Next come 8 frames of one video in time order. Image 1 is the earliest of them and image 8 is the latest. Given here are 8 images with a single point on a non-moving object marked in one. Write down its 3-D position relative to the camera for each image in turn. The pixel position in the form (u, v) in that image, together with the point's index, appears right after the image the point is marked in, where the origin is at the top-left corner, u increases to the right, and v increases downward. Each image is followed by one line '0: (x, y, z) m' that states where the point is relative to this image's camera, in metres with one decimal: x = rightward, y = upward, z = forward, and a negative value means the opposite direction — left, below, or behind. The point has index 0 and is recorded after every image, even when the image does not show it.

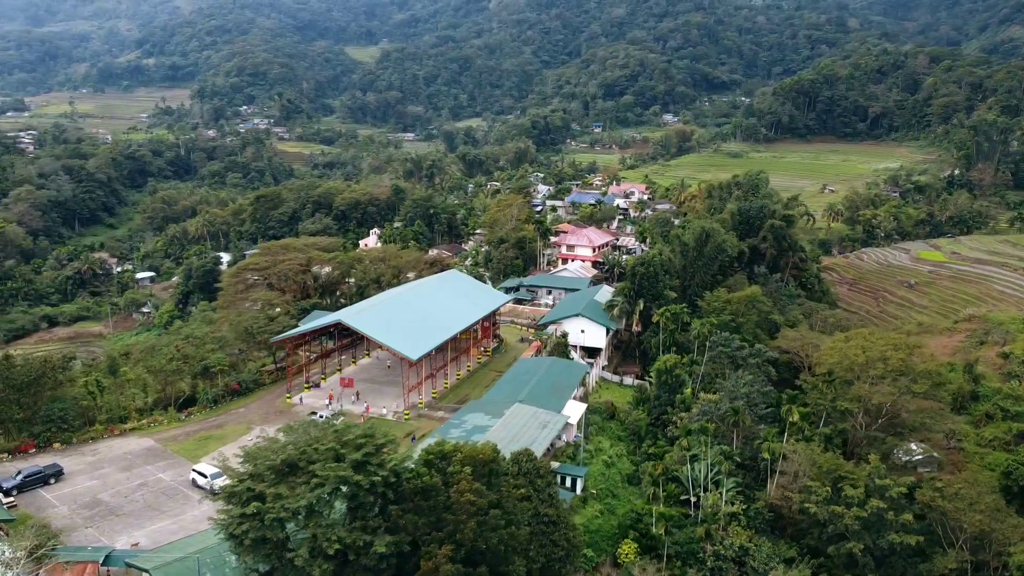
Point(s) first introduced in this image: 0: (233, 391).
0: (-6.3, -2.3, +18.0) m
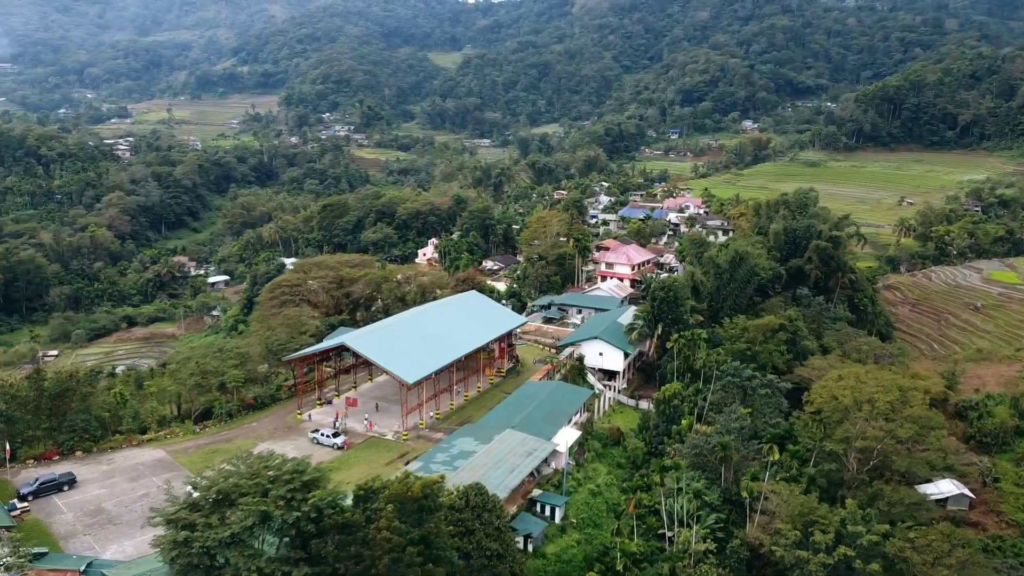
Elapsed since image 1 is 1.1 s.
0: (-6.3, -2.8, +19.0) m
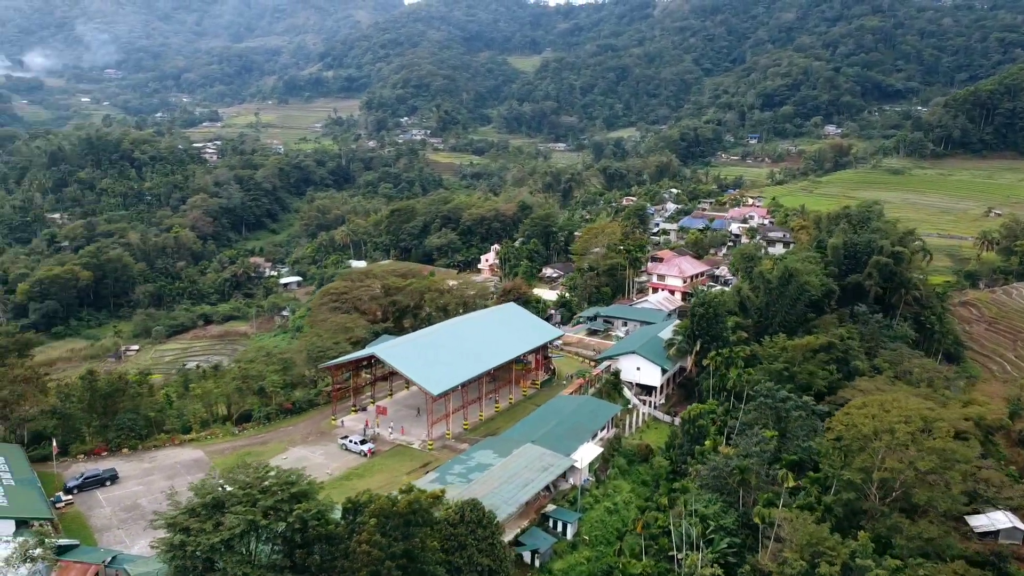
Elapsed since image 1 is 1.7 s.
0: (-5.6, -3.0, +19.9) m
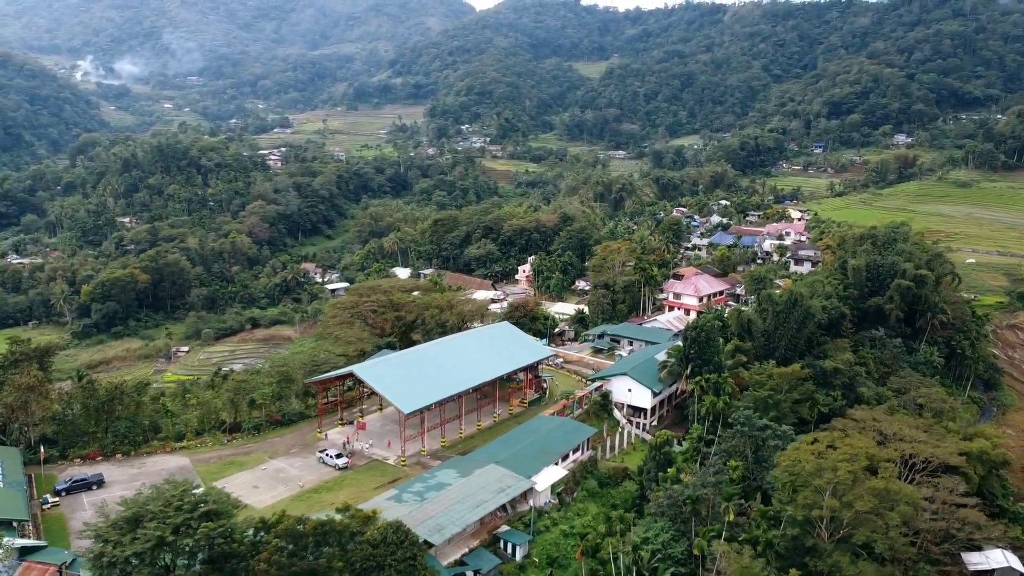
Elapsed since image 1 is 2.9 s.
0: (-6.1, -3.4, +20.9) m
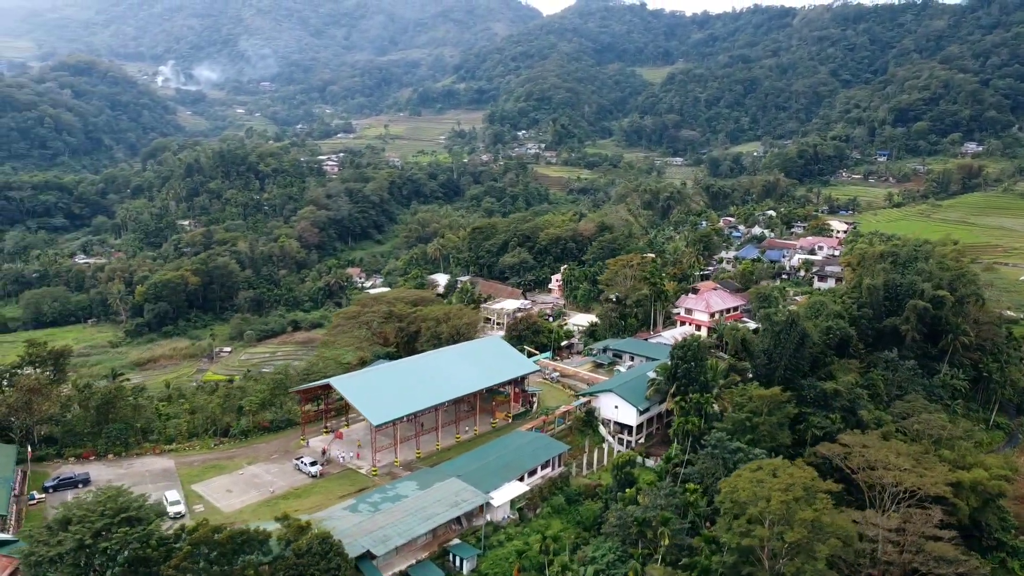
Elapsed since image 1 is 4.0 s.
0: (-6.7, -3.8, +21.8) m
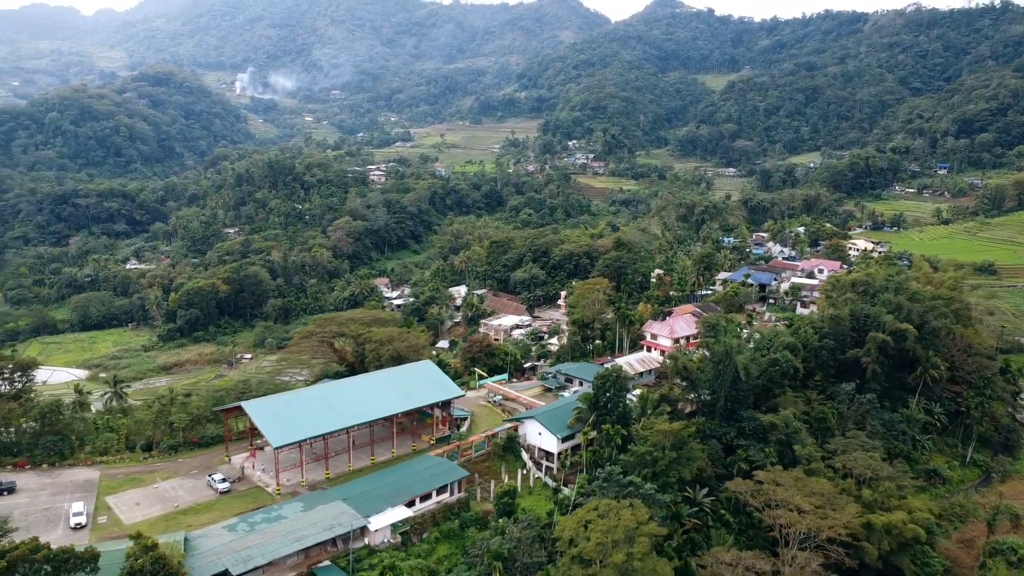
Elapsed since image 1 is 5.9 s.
0: (-9.1, -4.4, +23.1) m
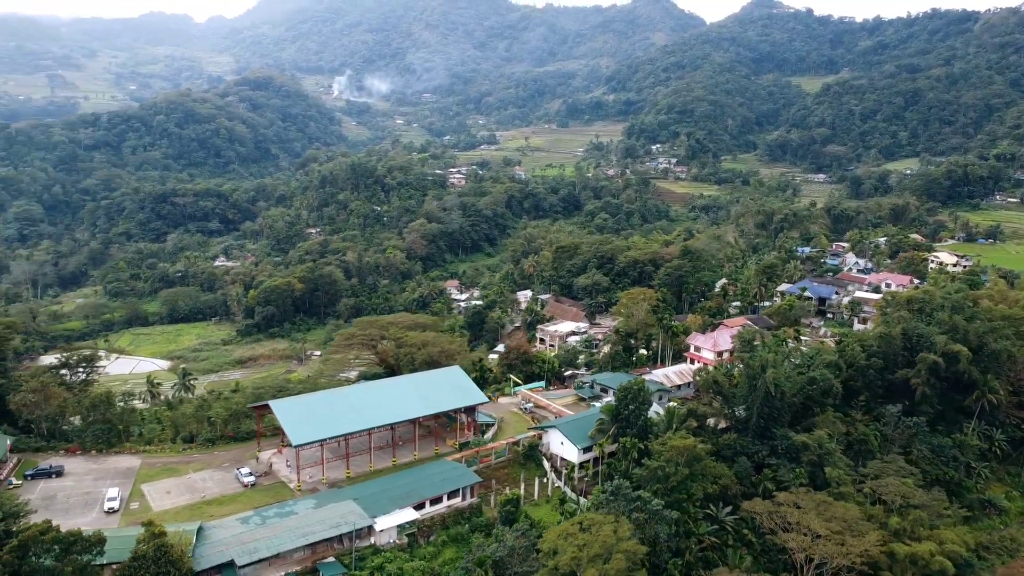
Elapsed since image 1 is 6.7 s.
0: (-8.4, -4.5, +24.4) m
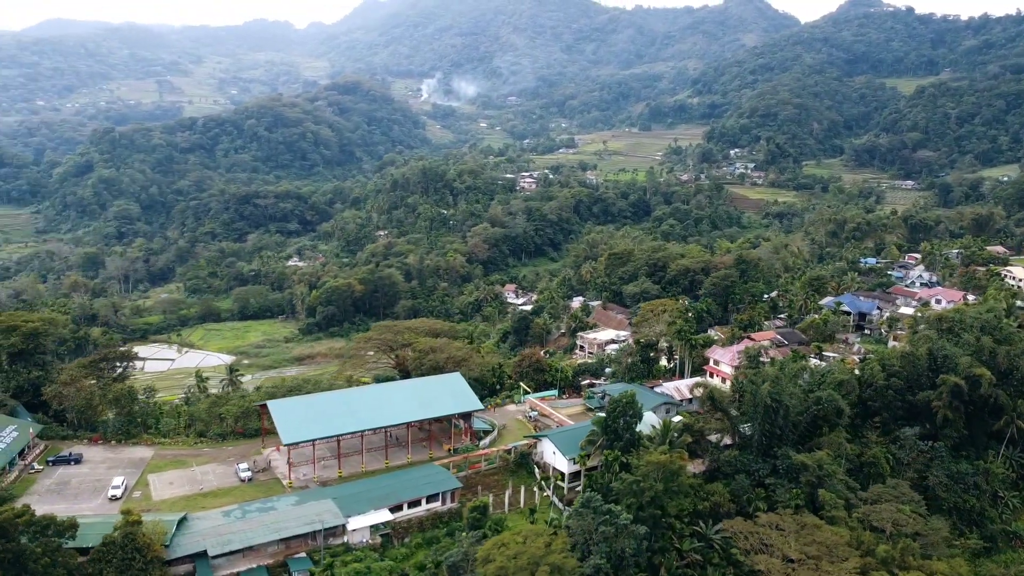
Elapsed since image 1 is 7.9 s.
0: (-8.6, -4.6, +25.7) m
